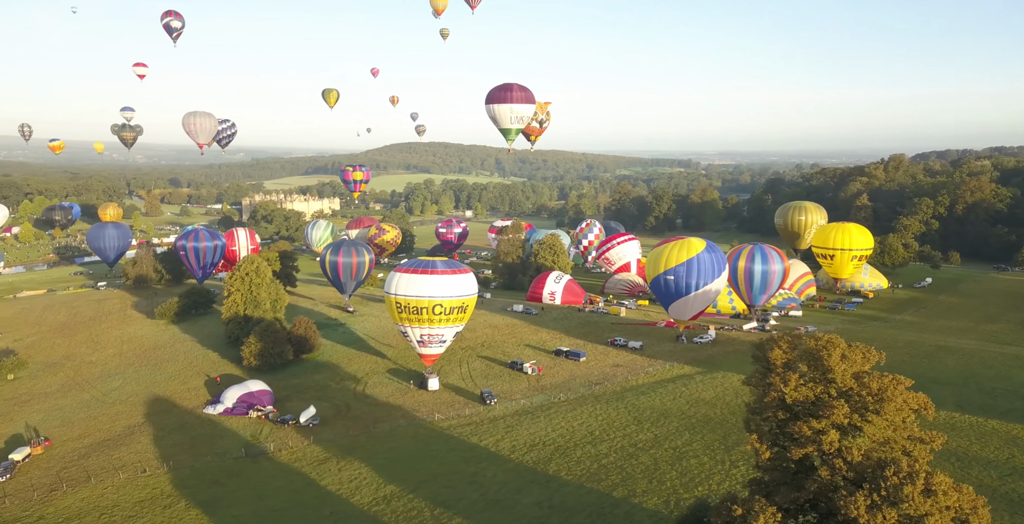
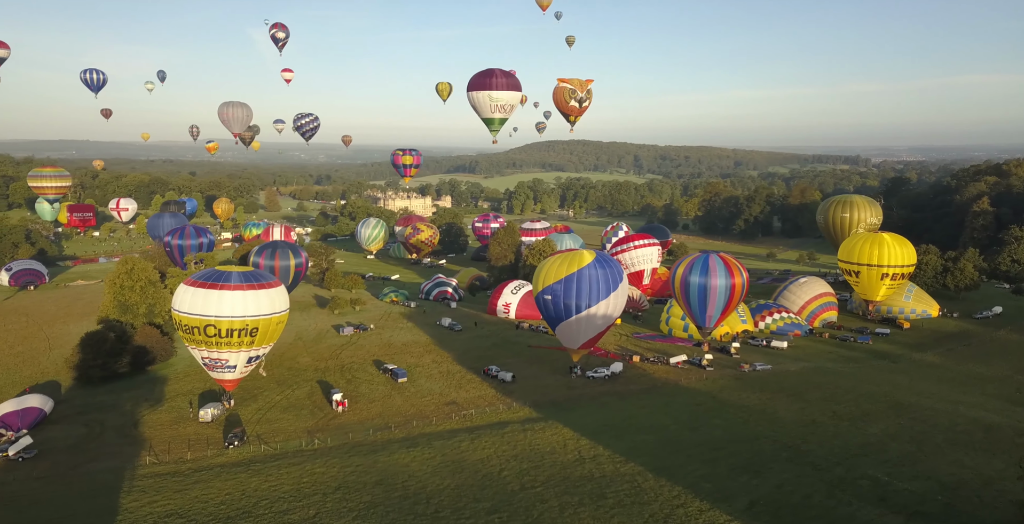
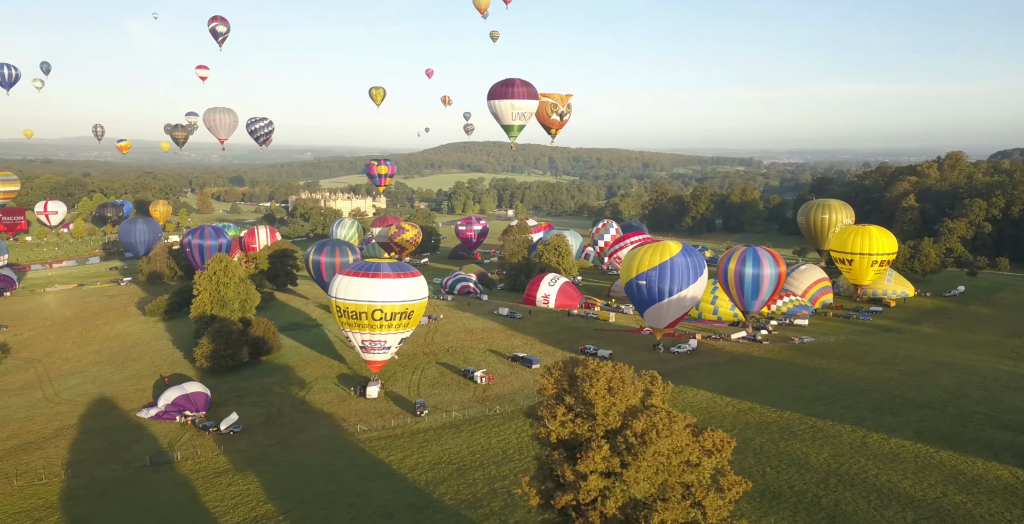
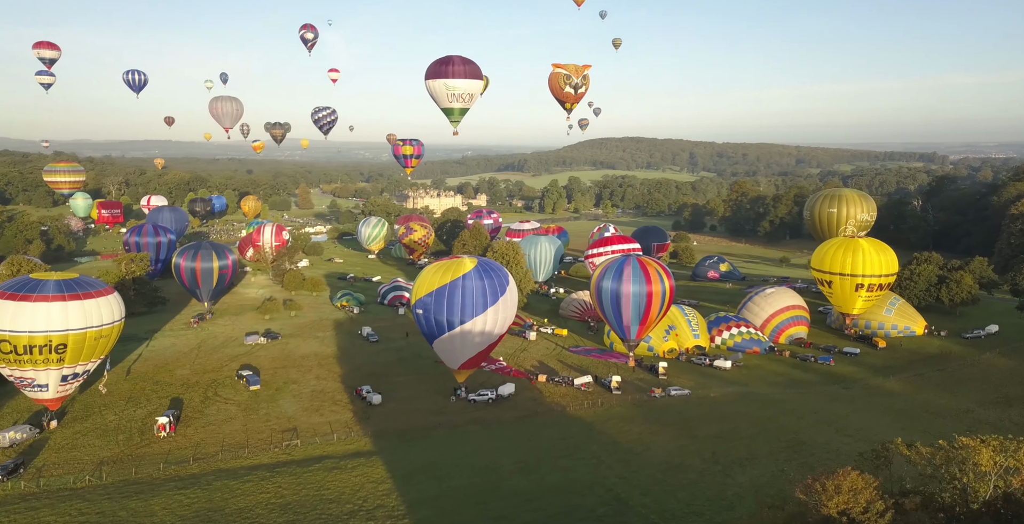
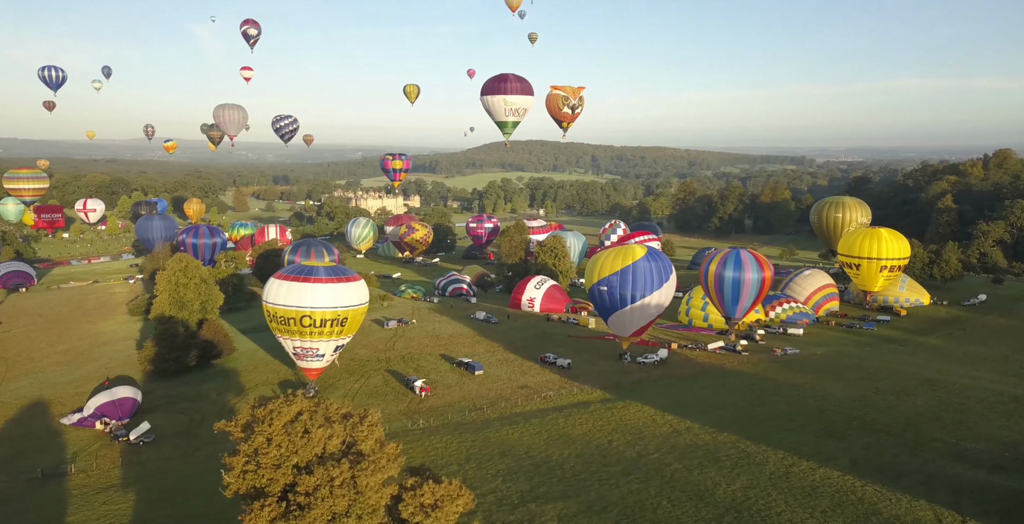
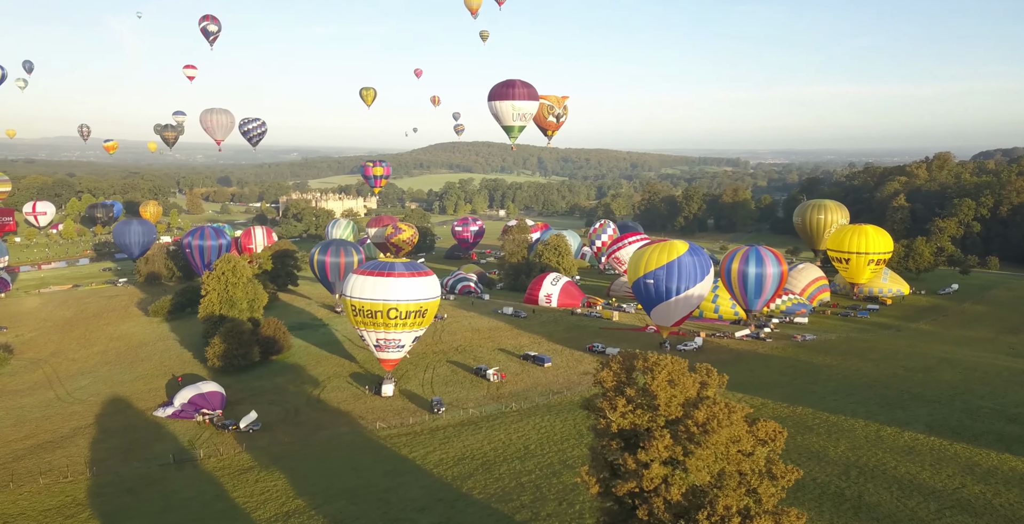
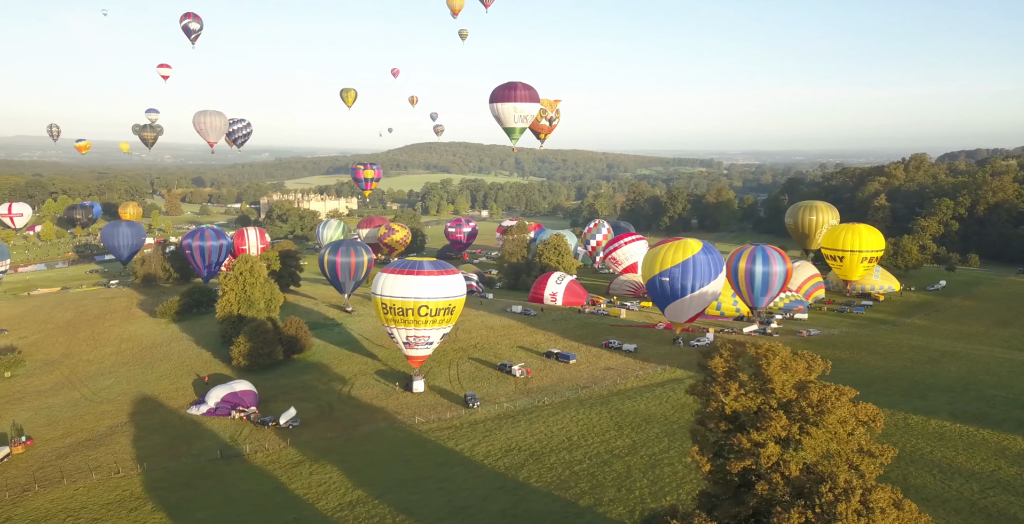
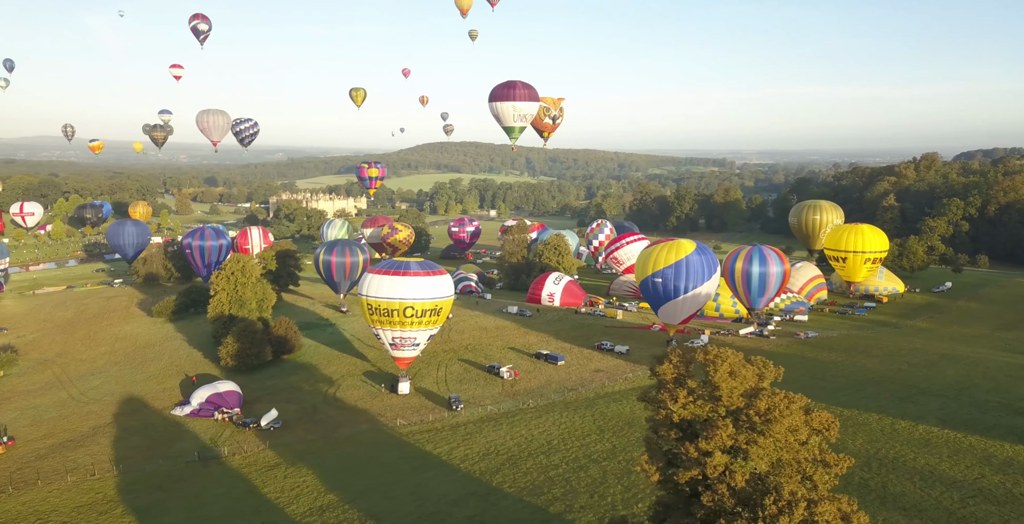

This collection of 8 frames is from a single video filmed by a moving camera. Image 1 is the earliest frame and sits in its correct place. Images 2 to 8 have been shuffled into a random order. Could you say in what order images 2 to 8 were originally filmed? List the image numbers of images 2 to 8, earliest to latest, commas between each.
7, 8, 6, 3, 5, 2, 4
